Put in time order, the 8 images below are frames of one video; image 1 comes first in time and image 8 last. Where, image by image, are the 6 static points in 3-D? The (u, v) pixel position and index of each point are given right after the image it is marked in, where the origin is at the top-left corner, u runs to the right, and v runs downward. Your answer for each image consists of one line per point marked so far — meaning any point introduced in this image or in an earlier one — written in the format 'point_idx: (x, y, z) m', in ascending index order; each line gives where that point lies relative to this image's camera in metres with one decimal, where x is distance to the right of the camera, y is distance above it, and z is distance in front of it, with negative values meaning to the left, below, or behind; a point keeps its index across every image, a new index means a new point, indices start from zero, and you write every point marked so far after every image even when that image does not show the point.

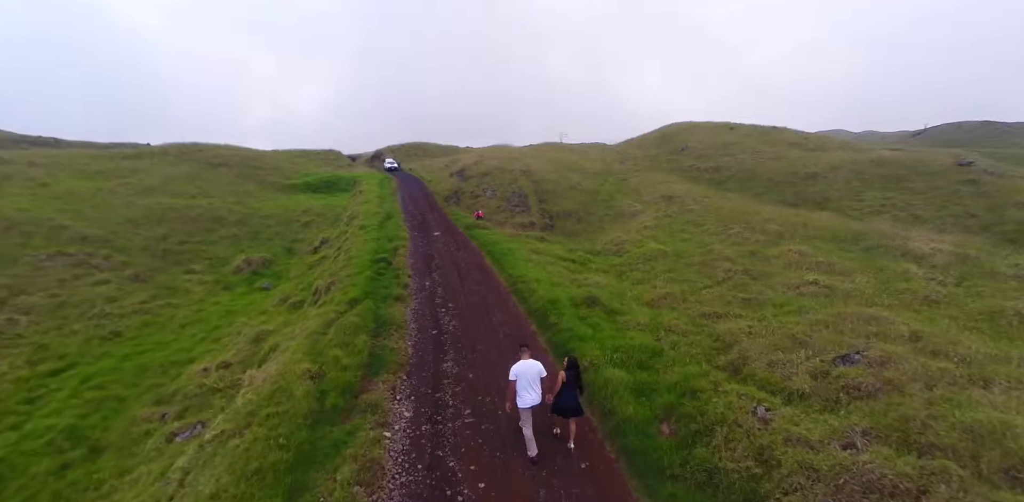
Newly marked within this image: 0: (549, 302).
0: (+1.9, -2.6, +19.5) m
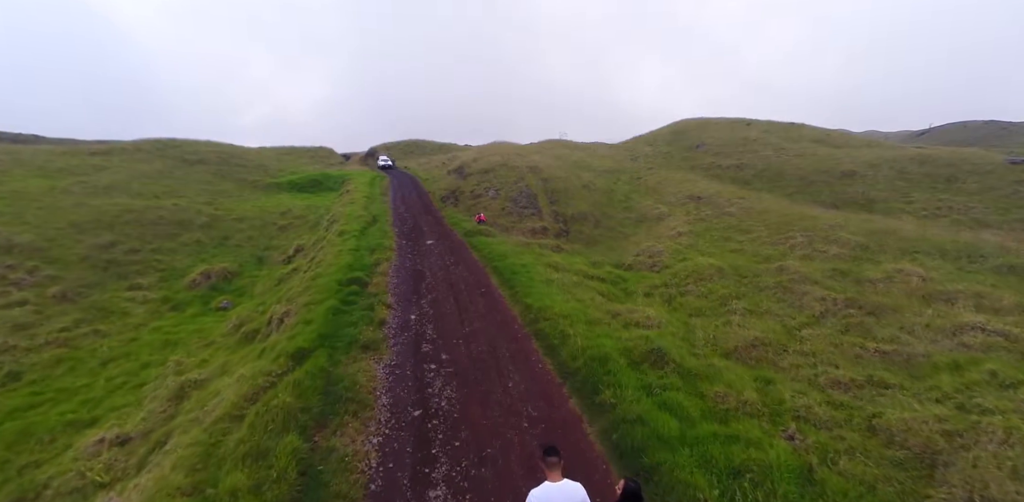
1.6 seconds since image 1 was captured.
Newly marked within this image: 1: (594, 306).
0: (+2.7, -3.6, +12.9) m
1: (+3.8, -2.6, +17.8) m
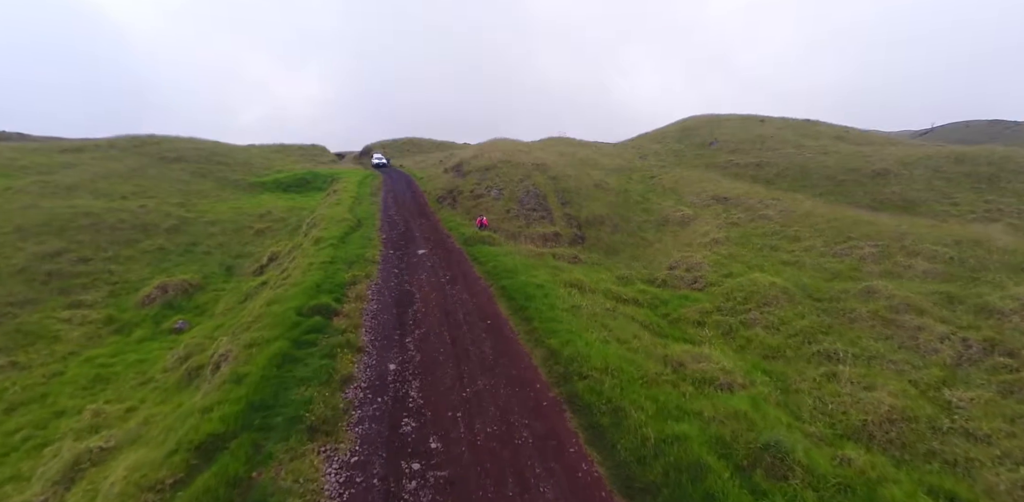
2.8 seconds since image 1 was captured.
0: (+3.3, -4.4, +8.0) m
1: (+4.3, -3.4, +13.0) m
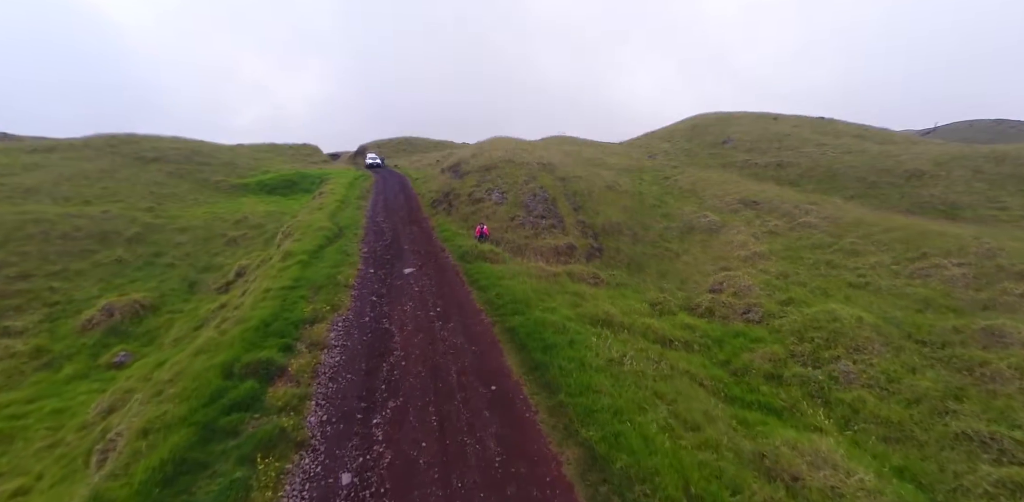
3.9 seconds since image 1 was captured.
0: (+3.7, -5.4, +3.7) m
1: (+4.7, -4.3, +8.6) m
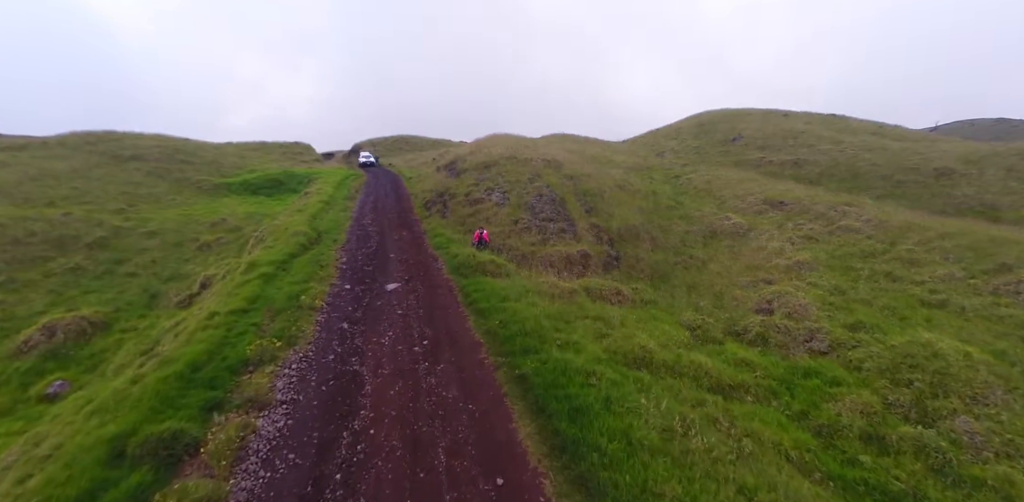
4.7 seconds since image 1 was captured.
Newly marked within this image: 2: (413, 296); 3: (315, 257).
0: (+4.0, -5.8, +0.3) m
1: (+5.0, -4.8, +5.2) m
2: (-3.8, -1.8, +15.1) m
3: (-10.0, -0.3, +19.9) m
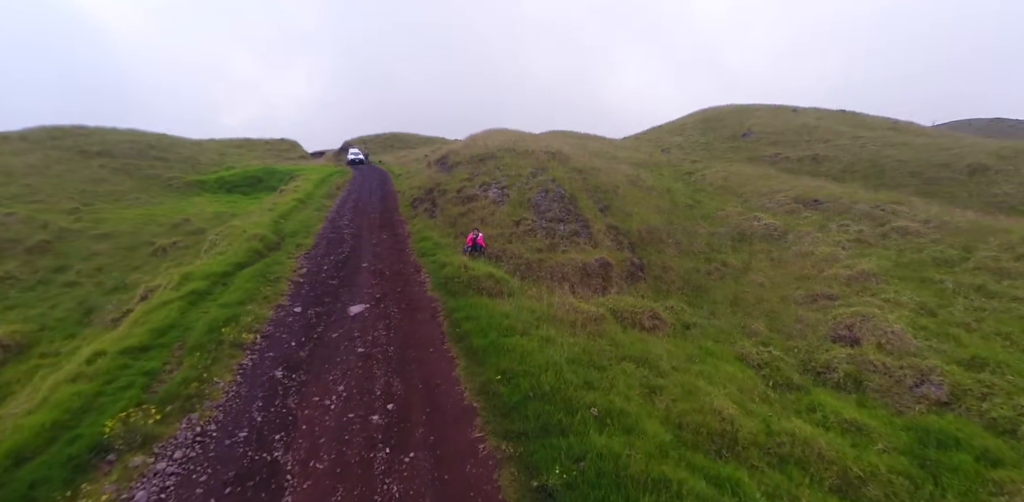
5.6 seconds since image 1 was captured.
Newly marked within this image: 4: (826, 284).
0: (+4.3, -6.2, -3.6) m
1: (+5.3, -5.2, +1.4) m
2: (-3.6, -2.1, +11.2) m
3: (-9.9, -0.7, +15.9) m
4: (+13.9, -1.5, +17.4) m
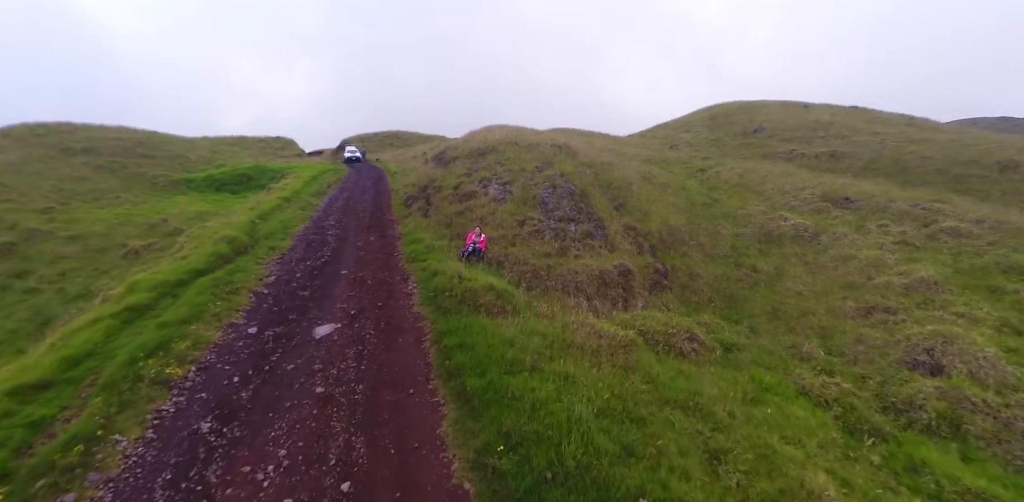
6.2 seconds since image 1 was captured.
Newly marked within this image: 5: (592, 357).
0: (+4.4, -6.4, -5.9) m
1: (+5.4, -5.4, -0.9) m
2: (-3.5, -2.3, +8.9) m
3: (-9.7, -0.9, +13.7) m
4: (+14.0, -1.6, +15.0) m
5: (+1.6, -2.3, +8.1) m
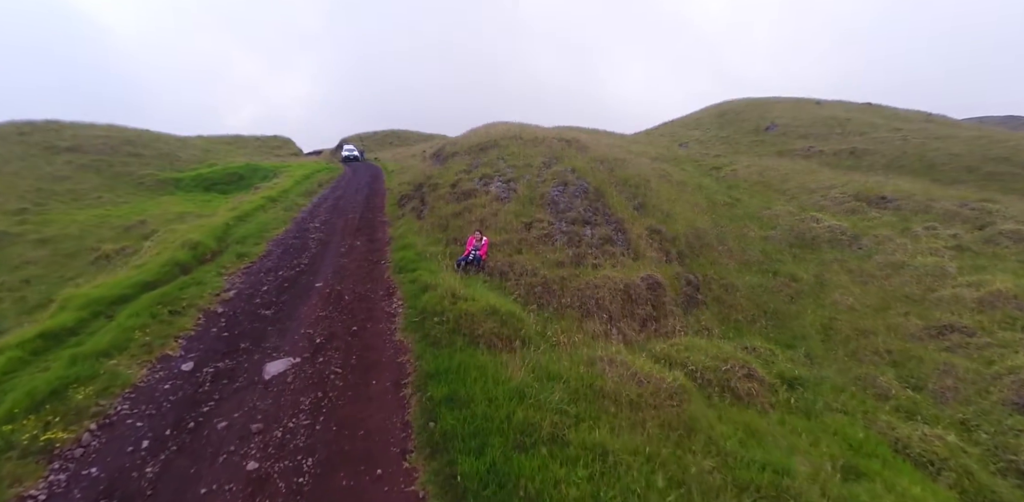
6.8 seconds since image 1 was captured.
0: (+4.5, -6.6, -8.1) m
1: (+5.5, -5.6, -3.1) m
2: (-3.3, -2.6, +6.7) m
3: (-9.6, -1.2, +11.5) m
4: (+14.2, -1.9, +12.8) m
5: (+1.8, -2.5, +6.0) m
